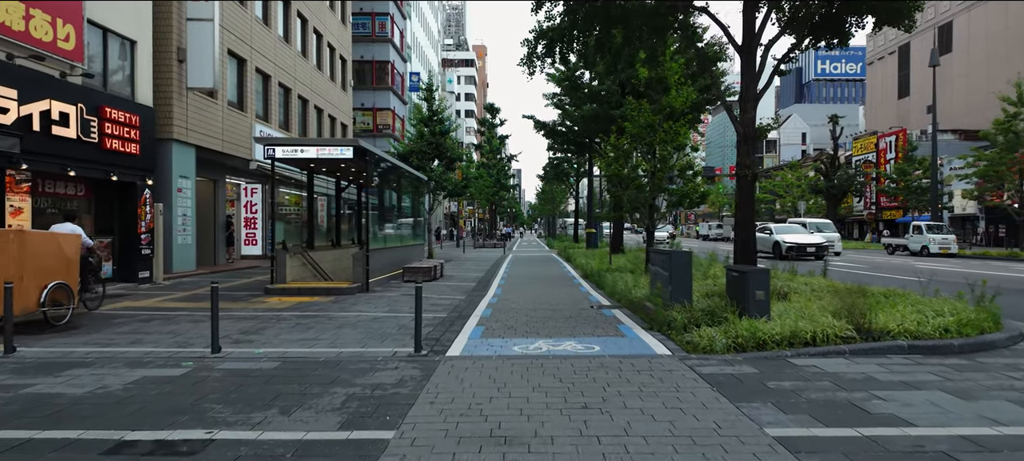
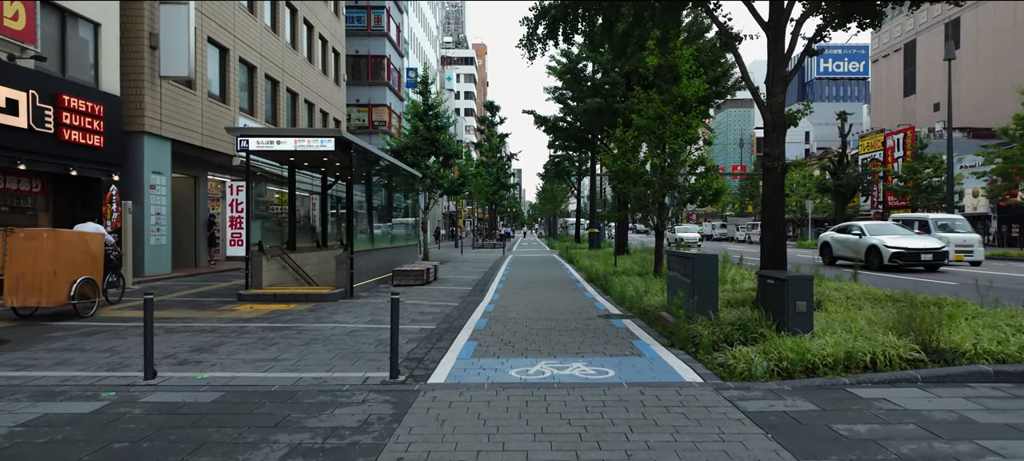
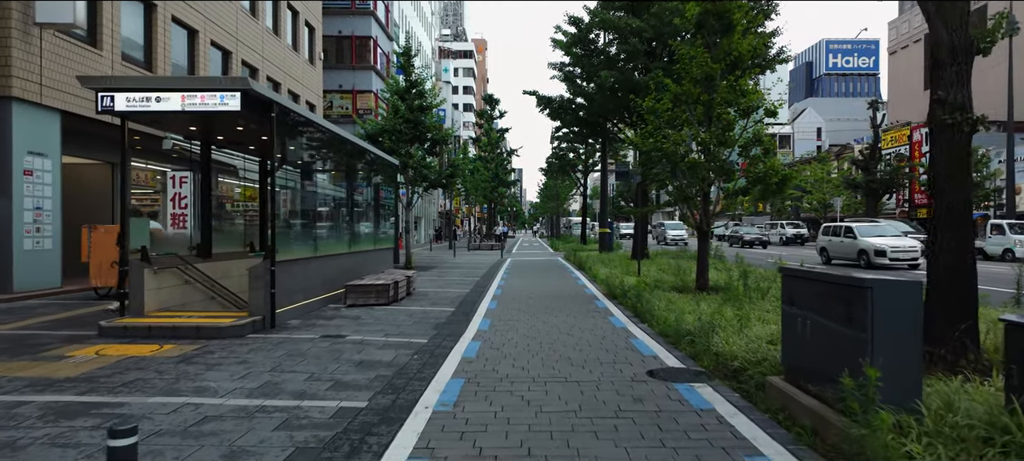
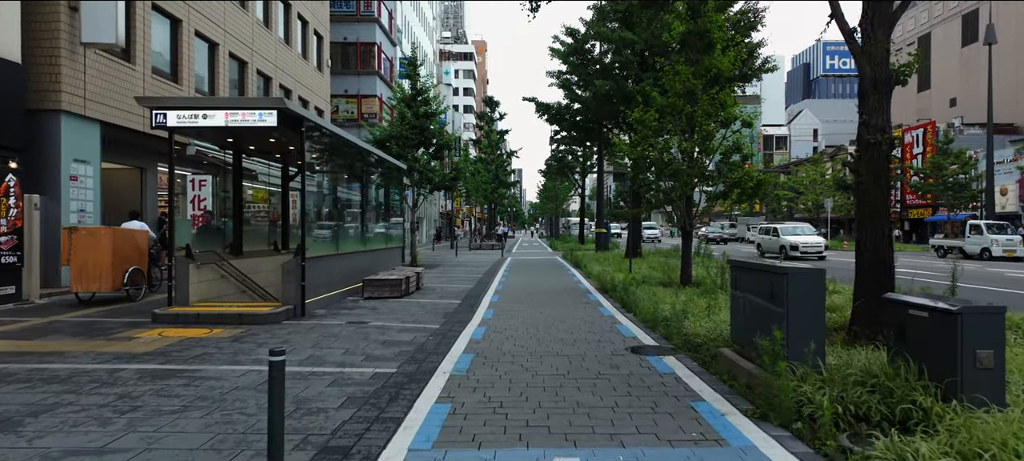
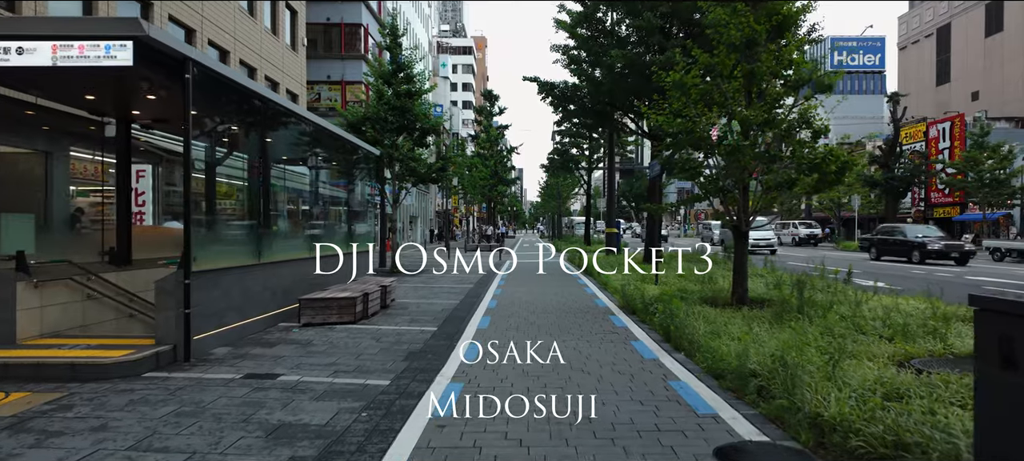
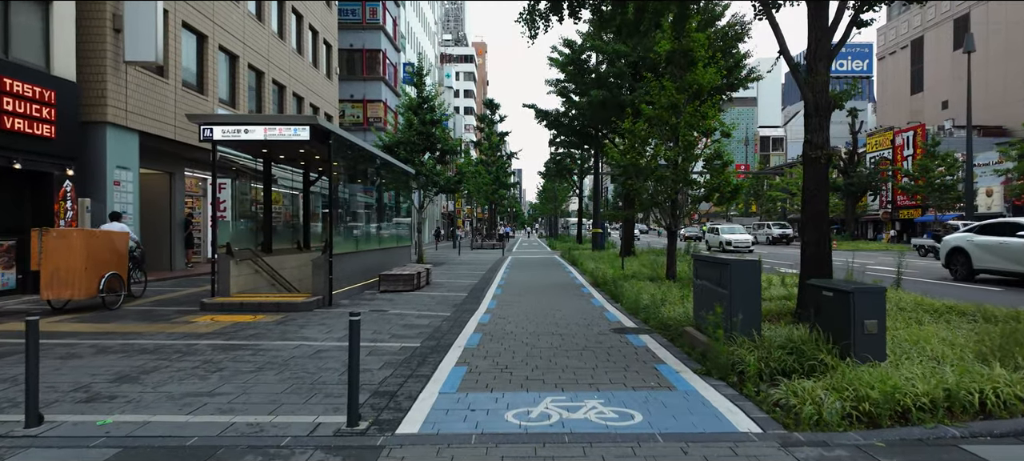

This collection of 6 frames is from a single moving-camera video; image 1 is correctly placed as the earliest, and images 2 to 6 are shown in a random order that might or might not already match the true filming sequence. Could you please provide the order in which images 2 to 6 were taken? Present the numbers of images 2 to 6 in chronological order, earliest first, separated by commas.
2, 6, 4, 3, 5
